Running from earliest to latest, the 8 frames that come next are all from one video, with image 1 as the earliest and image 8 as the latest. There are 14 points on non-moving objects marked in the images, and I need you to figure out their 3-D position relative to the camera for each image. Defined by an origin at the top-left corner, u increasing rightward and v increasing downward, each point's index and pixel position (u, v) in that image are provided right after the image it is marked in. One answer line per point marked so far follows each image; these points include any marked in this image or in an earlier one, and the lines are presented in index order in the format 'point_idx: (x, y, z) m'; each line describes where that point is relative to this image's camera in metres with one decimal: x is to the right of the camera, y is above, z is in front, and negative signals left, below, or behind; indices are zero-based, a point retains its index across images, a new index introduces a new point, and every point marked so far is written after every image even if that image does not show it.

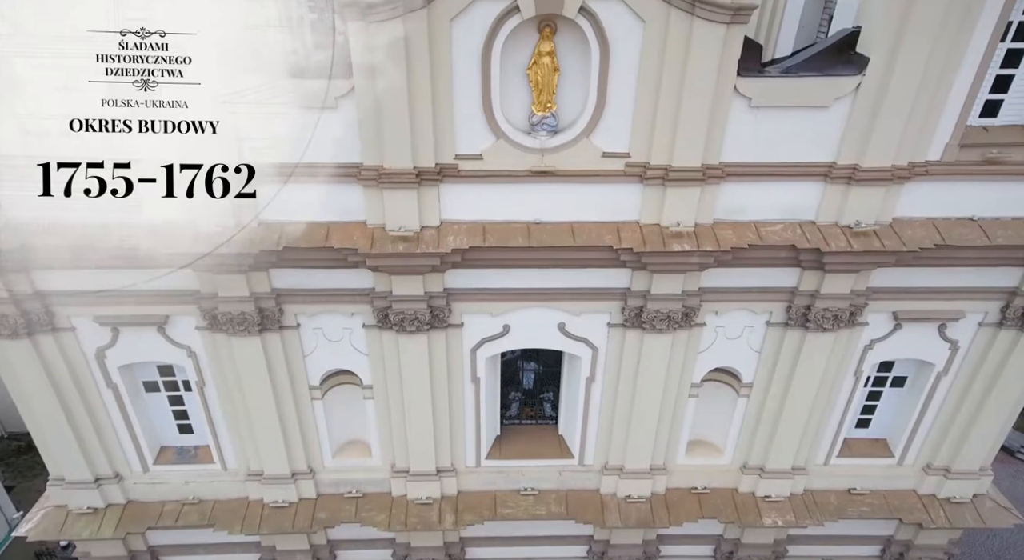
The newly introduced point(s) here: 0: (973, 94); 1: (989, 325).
0: (+5.7, +2.3, +8.8) m
1: (+7.2, -0.7, +10.7) m
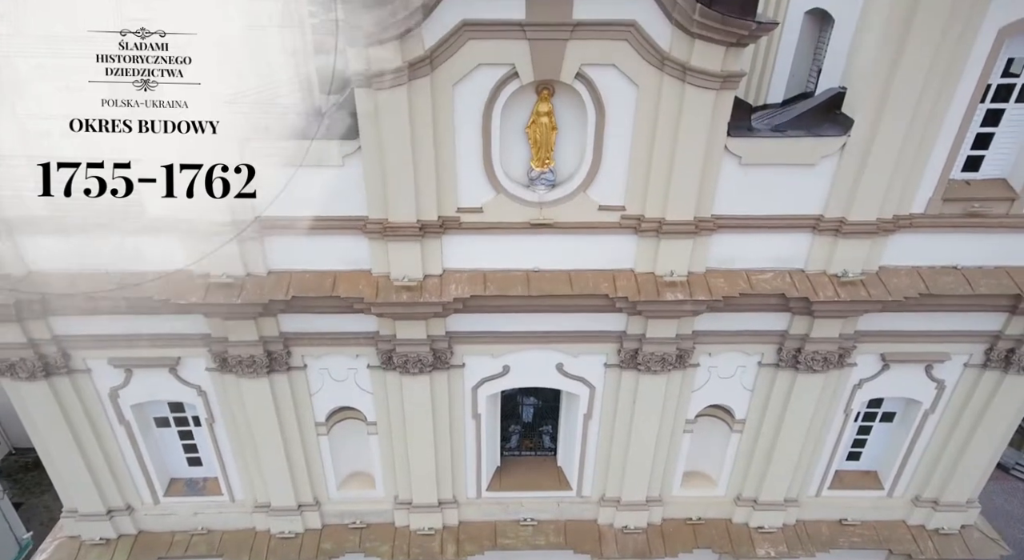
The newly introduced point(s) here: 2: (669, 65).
0: (+5.7, +1.7, +9.1) m
1: (+7.2, -1.3, +11.1) m
2: (+1.9, +2.5, +8.3) m
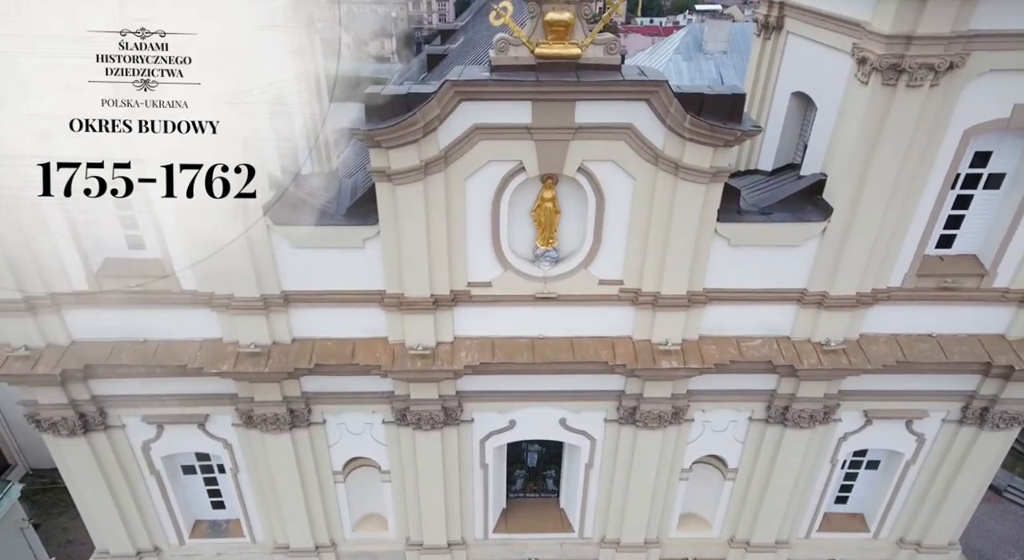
0: (+5.8, +0.7, +9.9) m
1: (+7.3, -2.3, +11.8) m
2: (+1.9, +1.5, +9.1) m
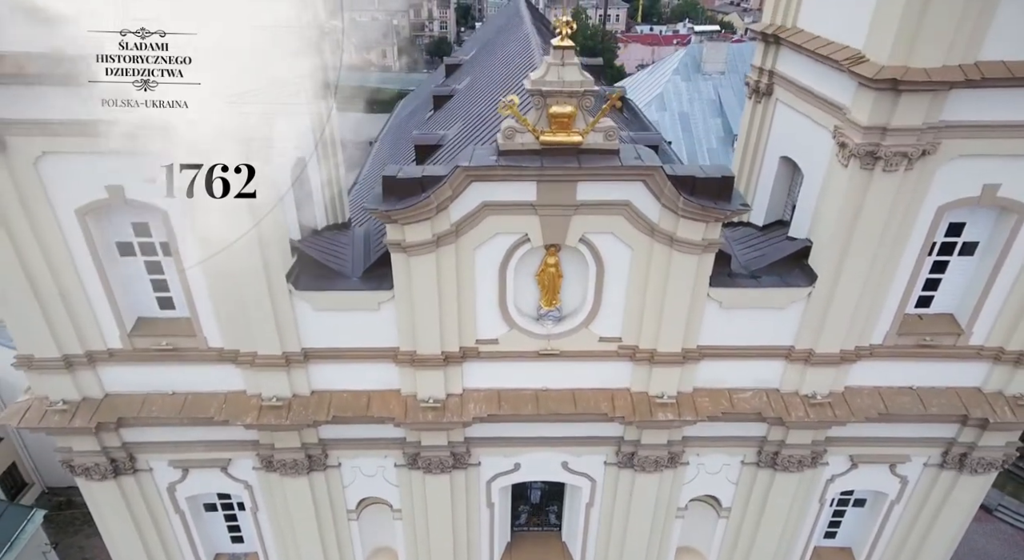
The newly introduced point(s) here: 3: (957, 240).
0: (+5.9, -0.2, +10.6) m
1: (+7.4, -3.3, +12.5) m
2: (+2.0, +0.6, +9.8) m
3: (+6.4, +0.6, +10.3) m
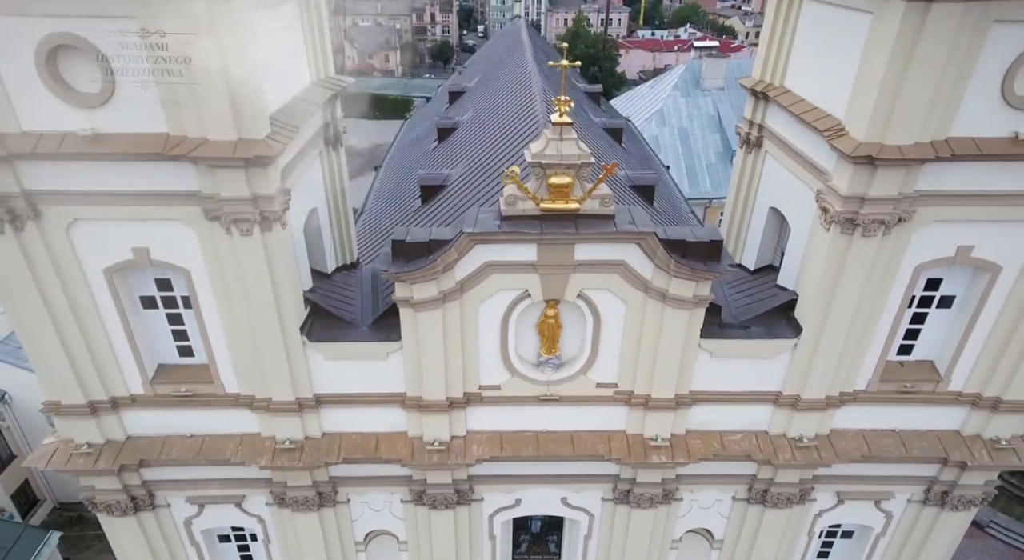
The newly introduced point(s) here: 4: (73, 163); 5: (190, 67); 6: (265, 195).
0: (+5.9, -1.0, +11.2) m
1: (+7.4, -4.1, +13.1) m
2: (+2.1, -0.1, +10.4) m
3: (+6.5, -0.2, +10.9) m
4: (-5.5, +1.5, +8.9) m
5: (-3.8, +2.5, +8.3) m
6: (-3.2, +1.1, +9.2) m
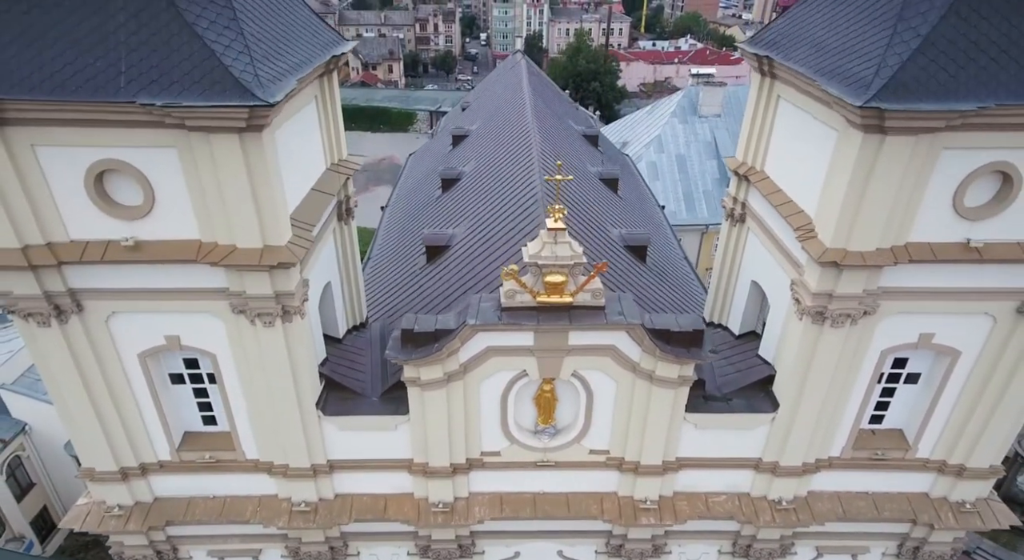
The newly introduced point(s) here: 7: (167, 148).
0: (+5.9, -2.3, +12.1) m
1: (+7.4, -5.4, +13.9) m
2: (+2.0, -1.4, +11.3) m
3: (+6.5, -1.5, +11.8) m
4: (-5.5, +0.2, +9.9) m
5: (-3.8, +1.2, +9.2) m
6: (-3.2, -0.2, +10.1) m
7: (-4.4, +1.7, +9.1) m
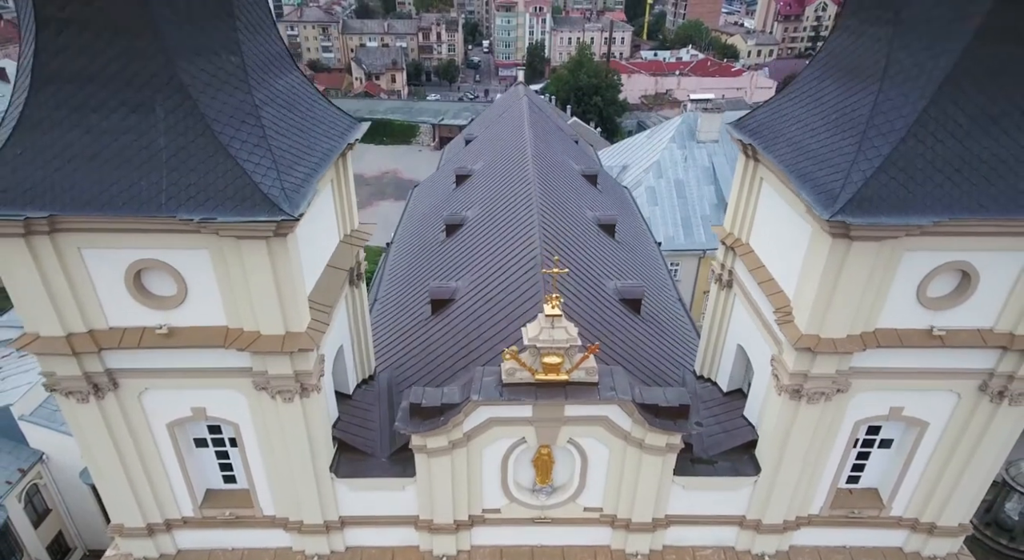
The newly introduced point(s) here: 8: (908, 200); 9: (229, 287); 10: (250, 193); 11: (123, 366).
0: (+5.9, -3.6, +12.9) m
1: (+7.4, -6.7, +14.8) m
2: (+2.0, -2.7, +12.2) m
3: (+6.5, -2.8, +12.6) m
4: (-5.5, -1.1, +10.8) m
5: (-3.8, -0.1, +10.1) m
6: (-3.2, -1.4, +11.0) m
7: (-4.4, +0.4, +10.0) m
8: (+5.2, +1.0, +9.3) m
9: (-4.1, -0.1, +10.2) m
10: (-3.4, +1.1, +9.1) m
11: (-6.0, -1.3, +11.0) m
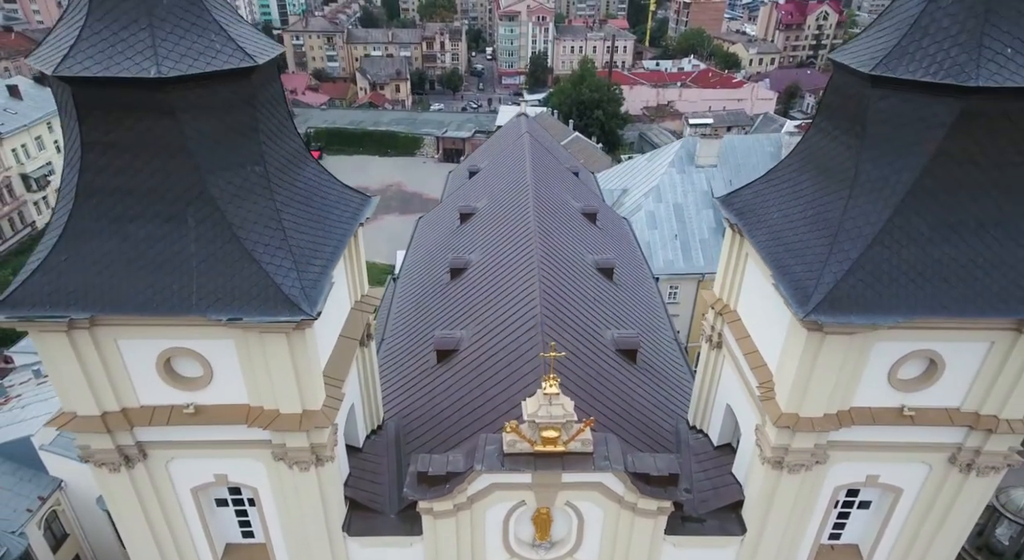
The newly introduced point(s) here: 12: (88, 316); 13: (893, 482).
0: (+5.9, -5.0, +13.7) m
1: (+7.4, -8.1, +15.6) m
2: (+2.1, -4.1, +13.0) m
3: (+6.5, -4.2, +13.4) m
4: (-5.5, -2.4, +11.7) m
5: (-3.8, -1.4, +11.0) m
6: (-3.2, -2.8, +11.9) m
7: (-4.4, -0.9, +10.9) m
8: (+5.2, -0.3, +10.1) m
9: (-4.1, -1.4, +11.1) m
10: (-3.4, -0.2, +10.0) m
11: (-6.0, -2.7, +11.9) m
12: (-5.9, -0.5, +9.9) m
13: (+6.8, -3.6, +12.7) m
